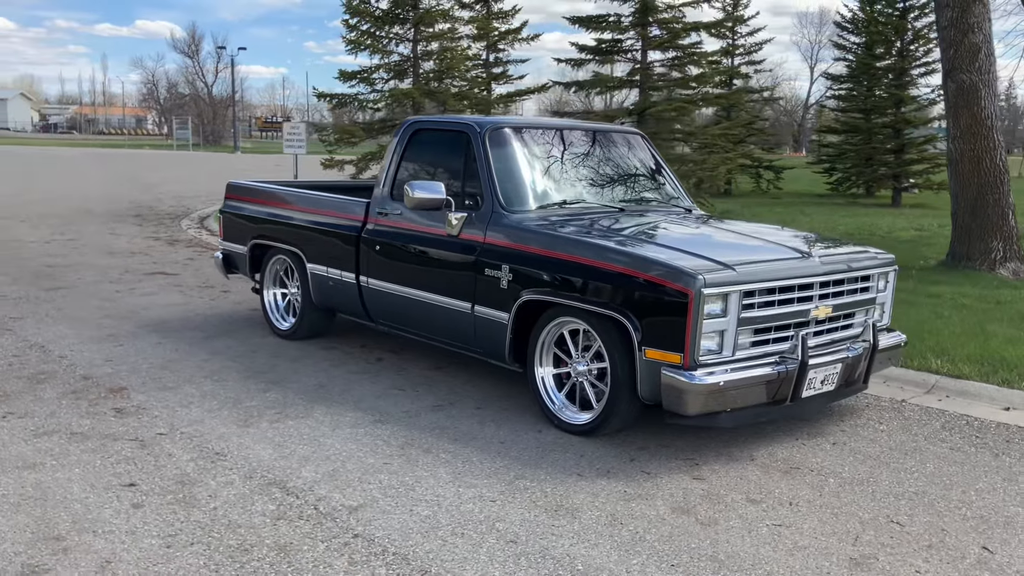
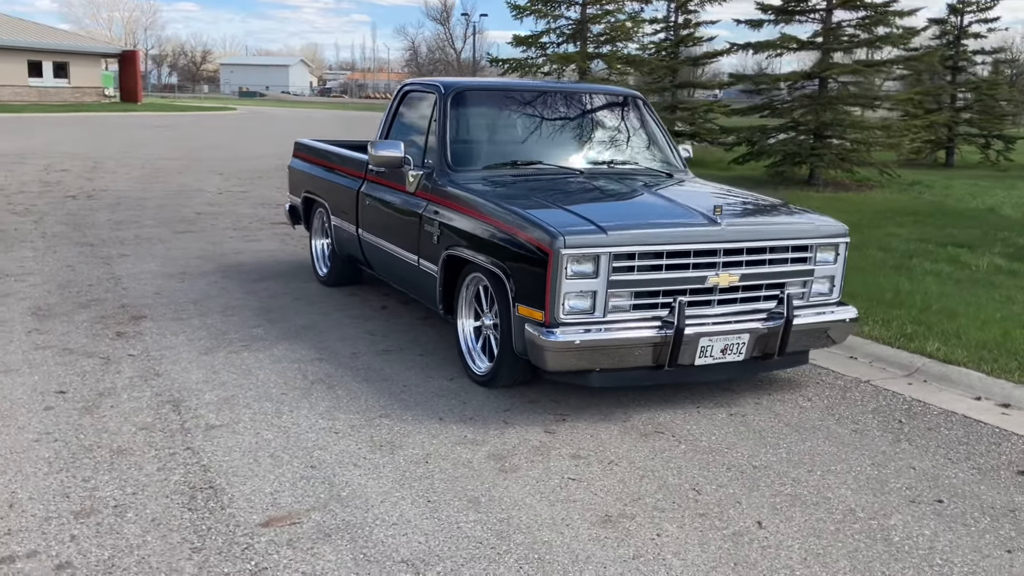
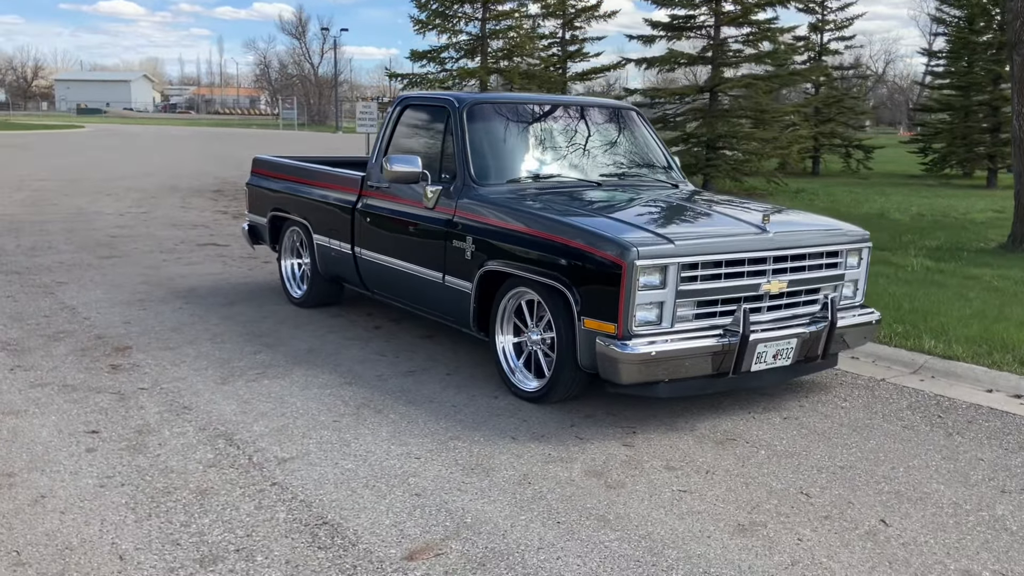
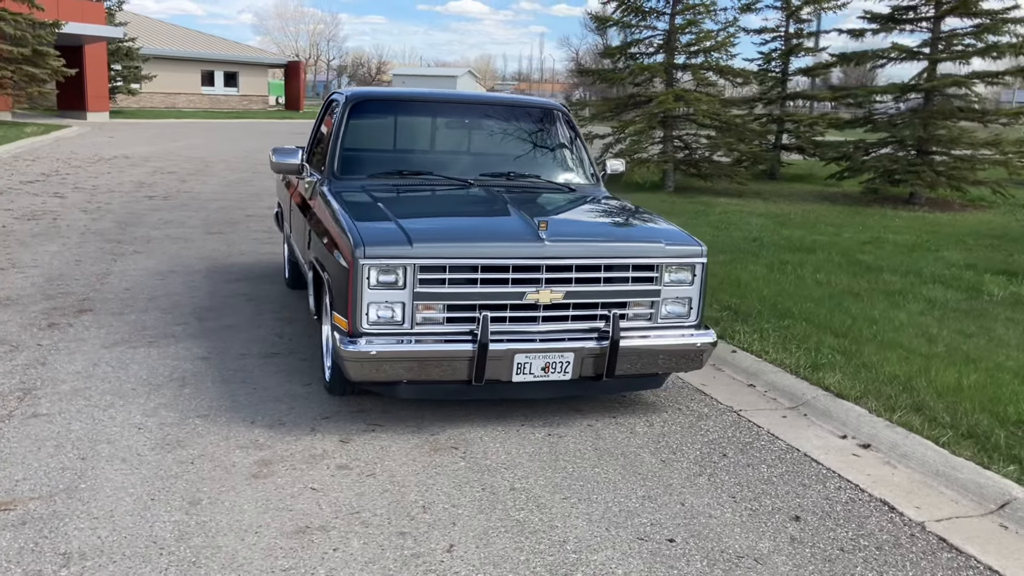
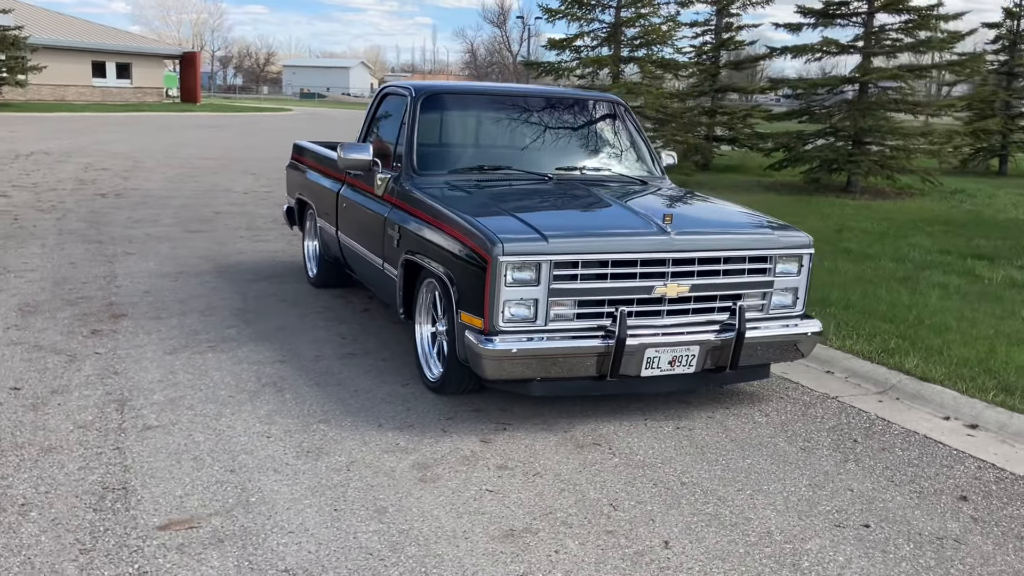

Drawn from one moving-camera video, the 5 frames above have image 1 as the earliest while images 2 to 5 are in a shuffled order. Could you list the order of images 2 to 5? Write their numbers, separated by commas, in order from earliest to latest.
3, 2, 5, 4
